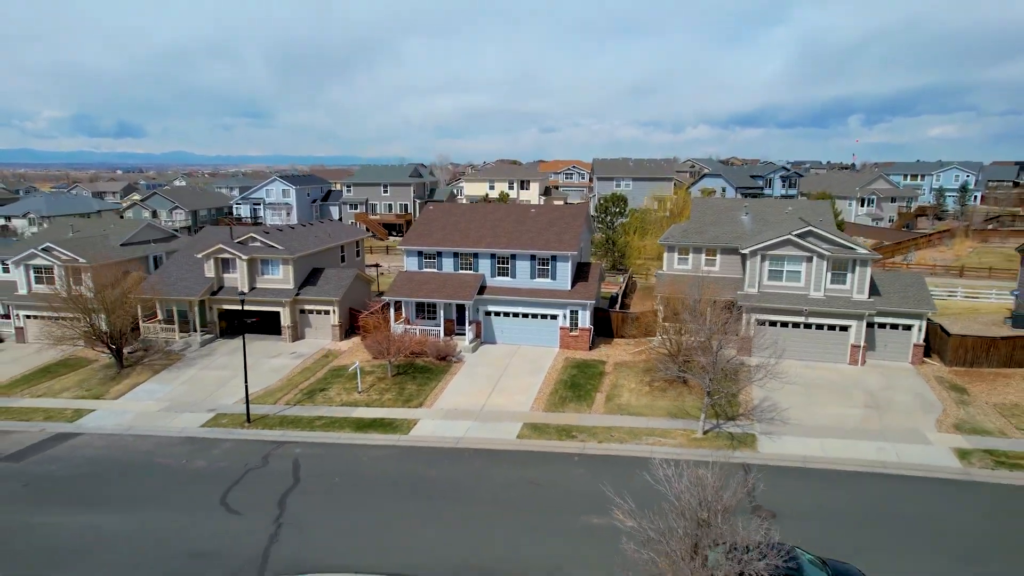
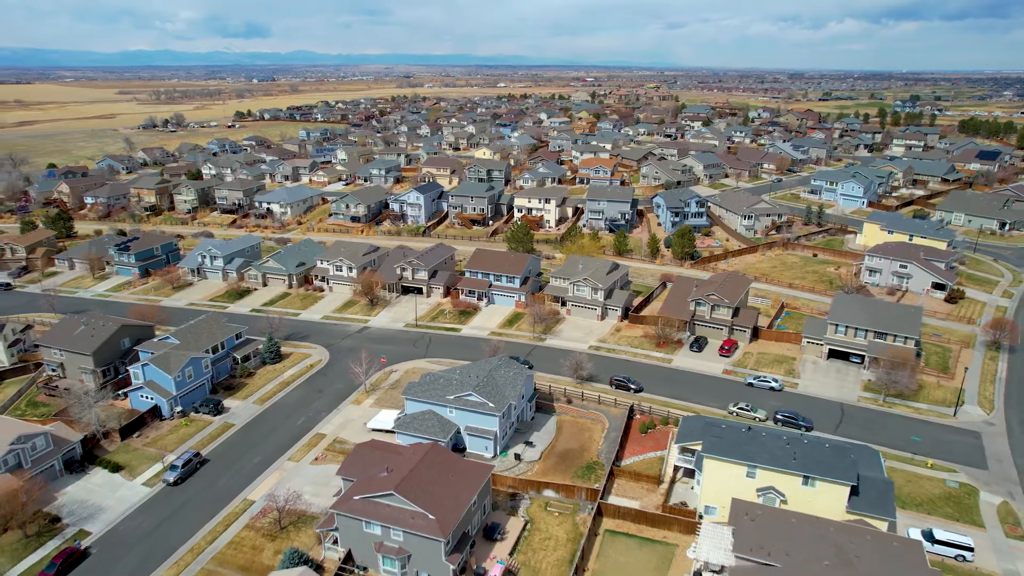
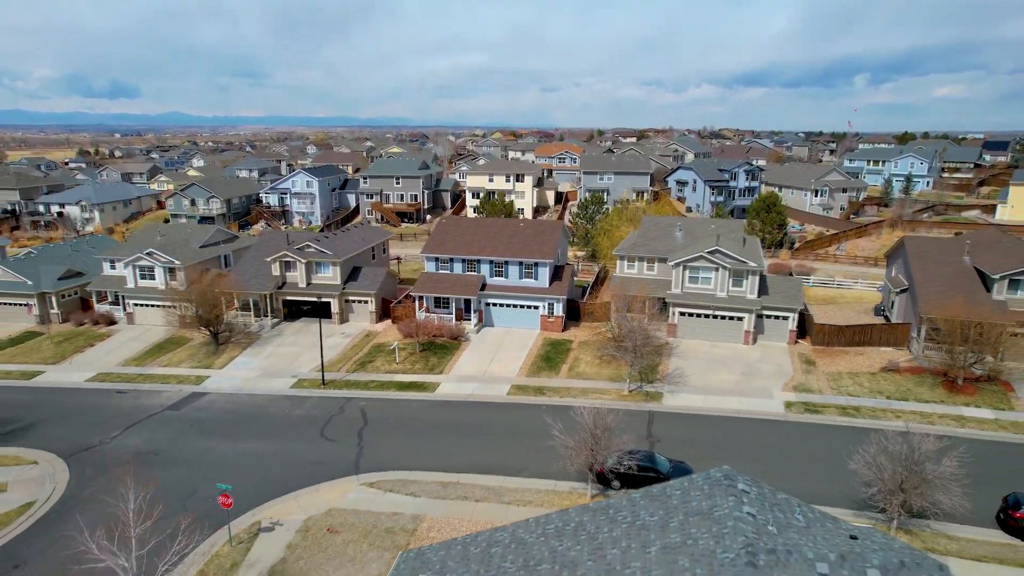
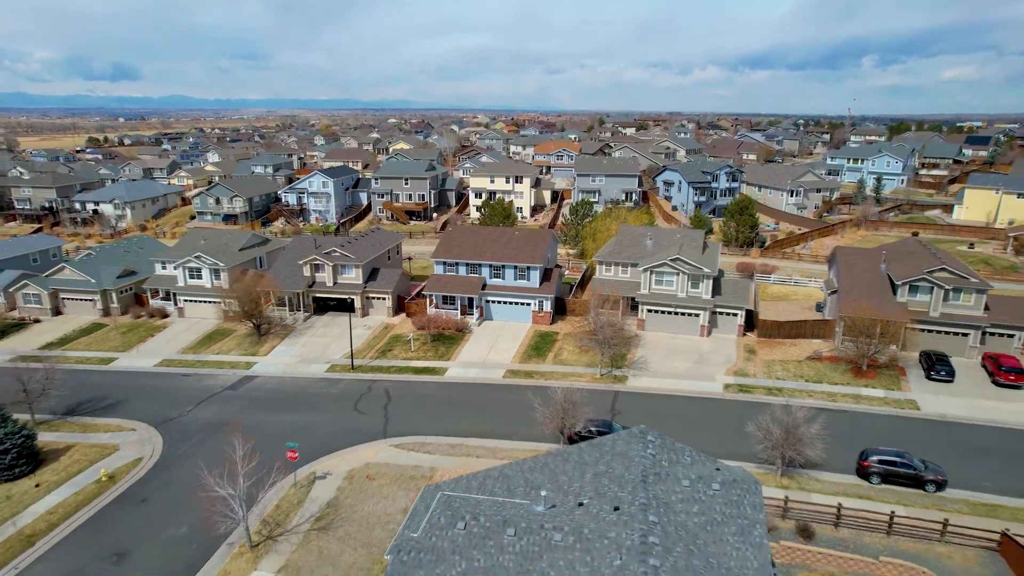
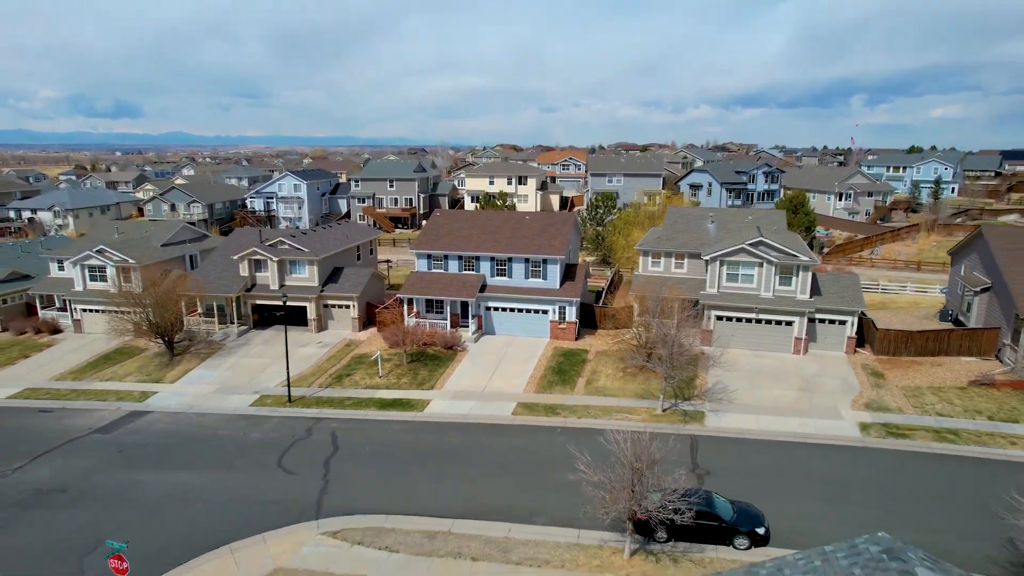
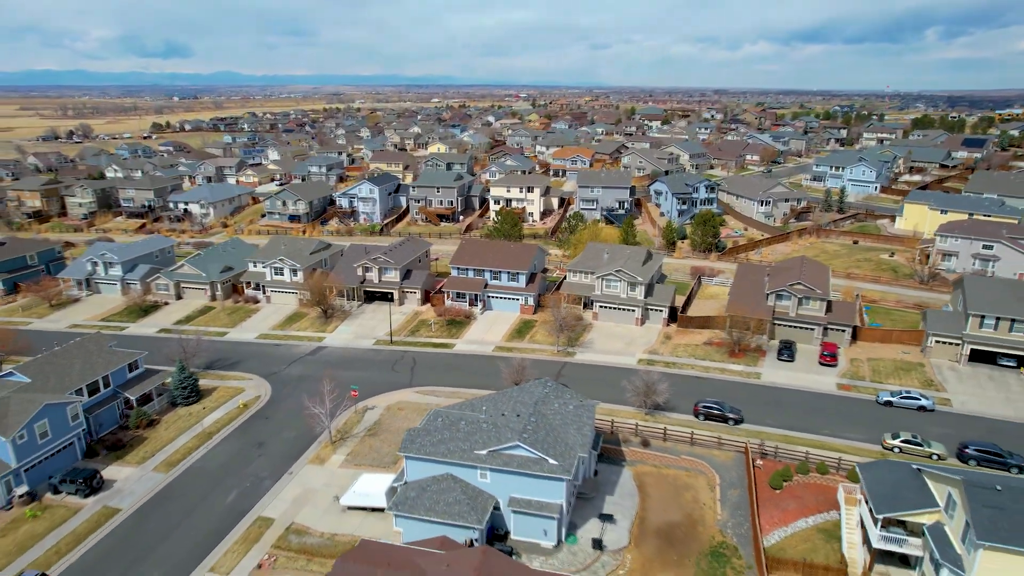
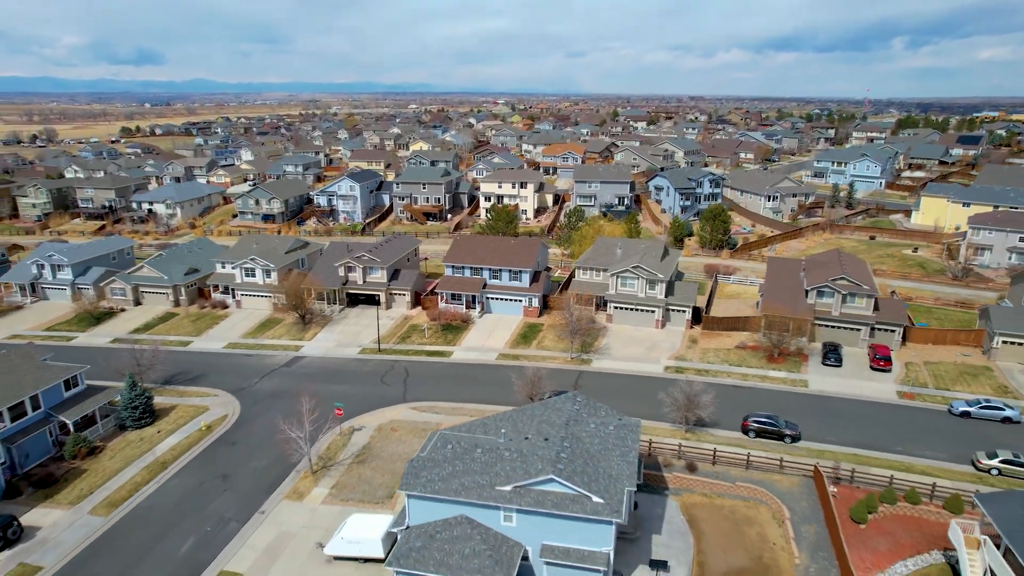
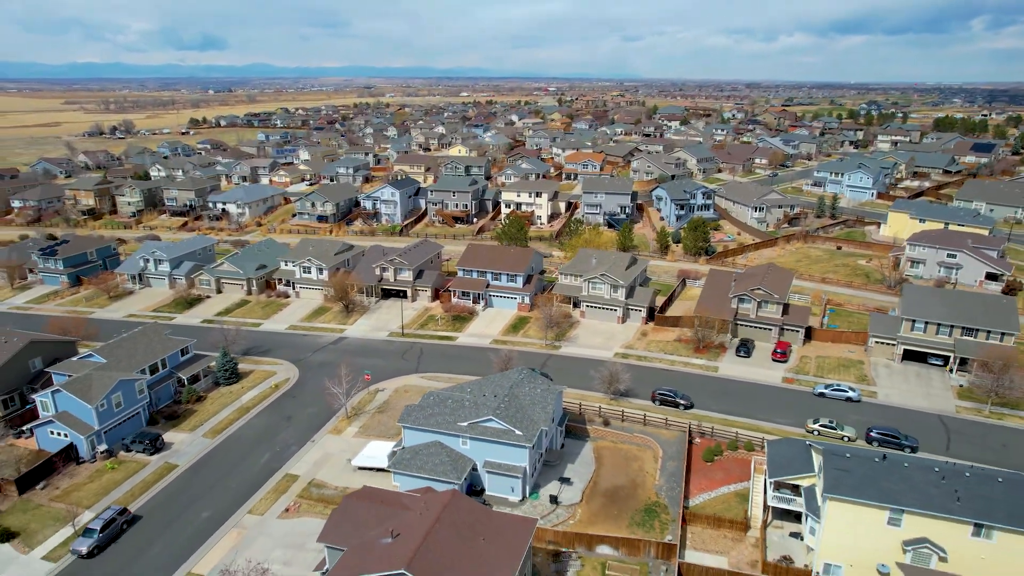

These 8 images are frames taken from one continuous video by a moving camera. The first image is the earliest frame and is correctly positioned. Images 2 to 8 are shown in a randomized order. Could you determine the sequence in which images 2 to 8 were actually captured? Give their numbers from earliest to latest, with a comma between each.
5, 3, 4, 7, 6, 8, 2
